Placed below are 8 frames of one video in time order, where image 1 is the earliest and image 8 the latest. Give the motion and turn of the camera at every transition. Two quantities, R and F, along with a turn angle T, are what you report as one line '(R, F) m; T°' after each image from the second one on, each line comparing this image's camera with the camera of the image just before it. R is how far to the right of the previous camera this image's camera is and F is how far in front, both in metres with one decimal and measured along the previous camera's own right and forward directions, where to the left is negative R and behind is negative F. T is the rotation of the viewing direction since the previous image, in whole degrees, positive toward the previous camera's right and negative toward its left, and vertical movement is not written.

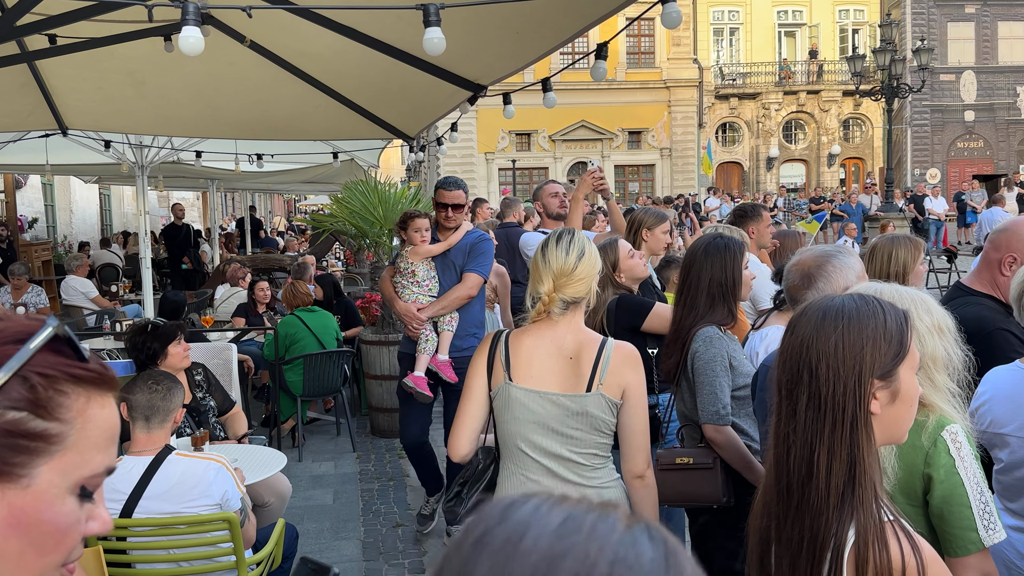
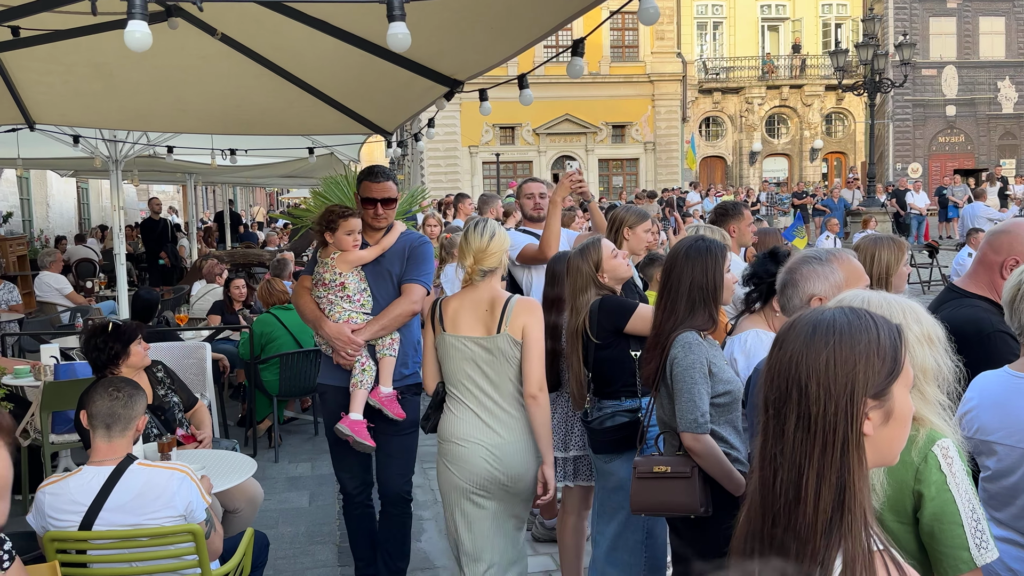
(0.0, +0.1) m; +1°
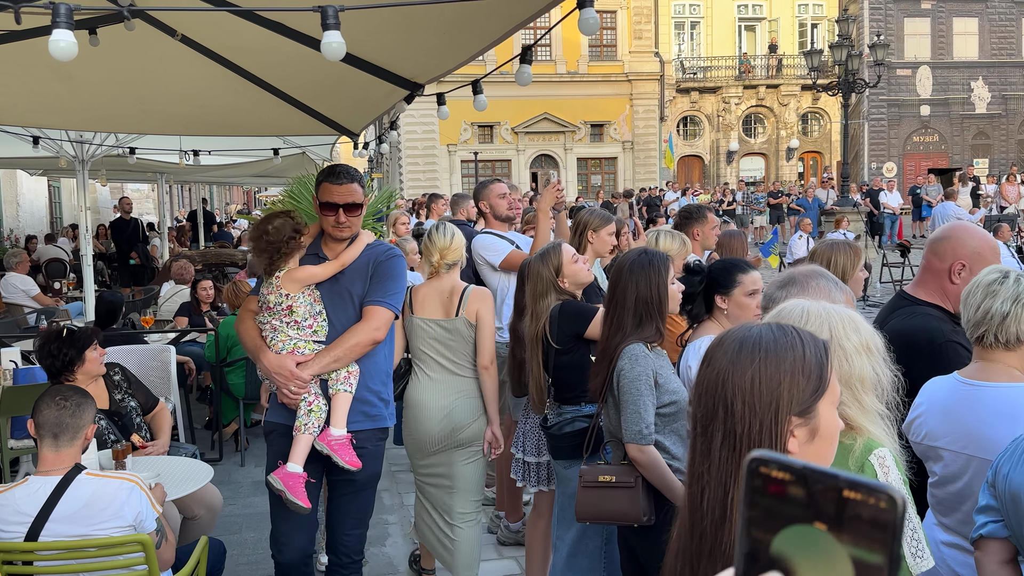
(+0.1, 0.0) m; +1°
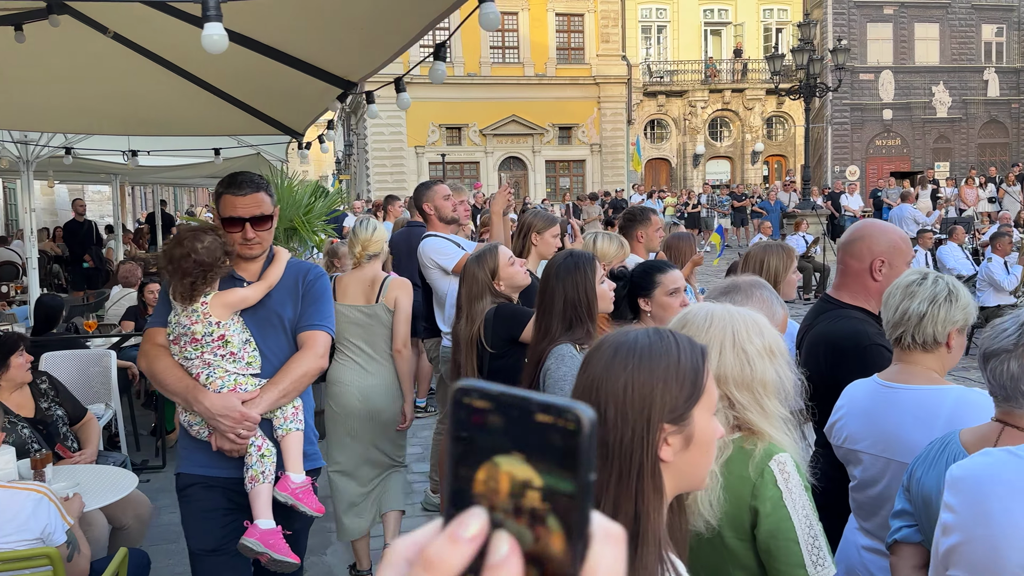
(+0.2, +0.1) m; +2°
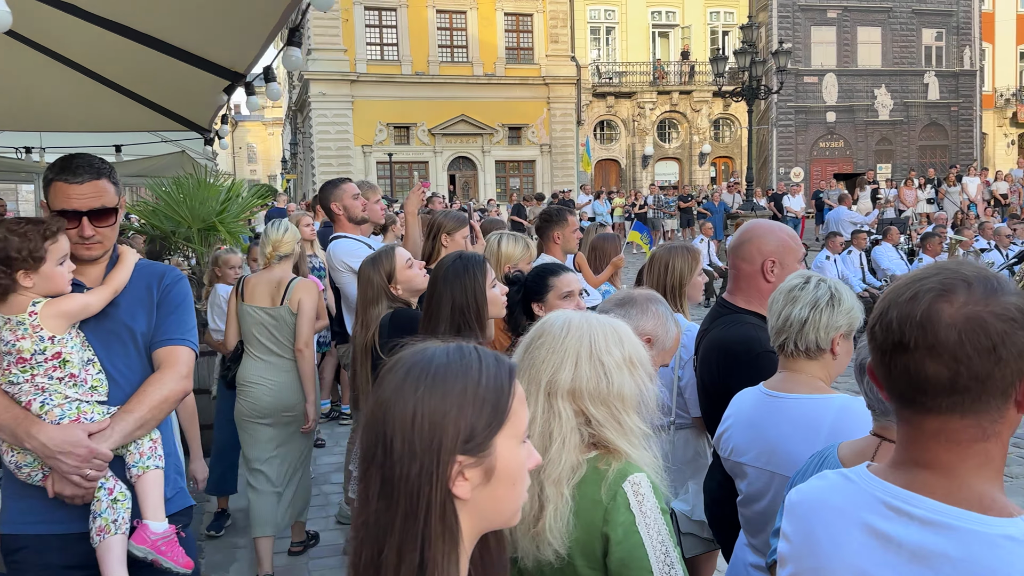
(+0.3, +0.2) m; +3°
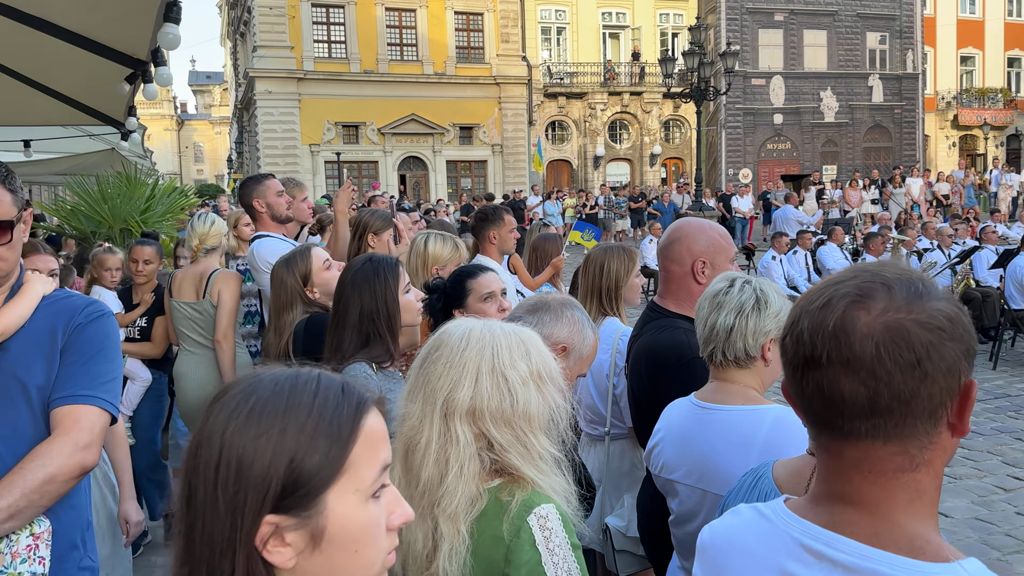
(+0.2, +0.3) m; +3°
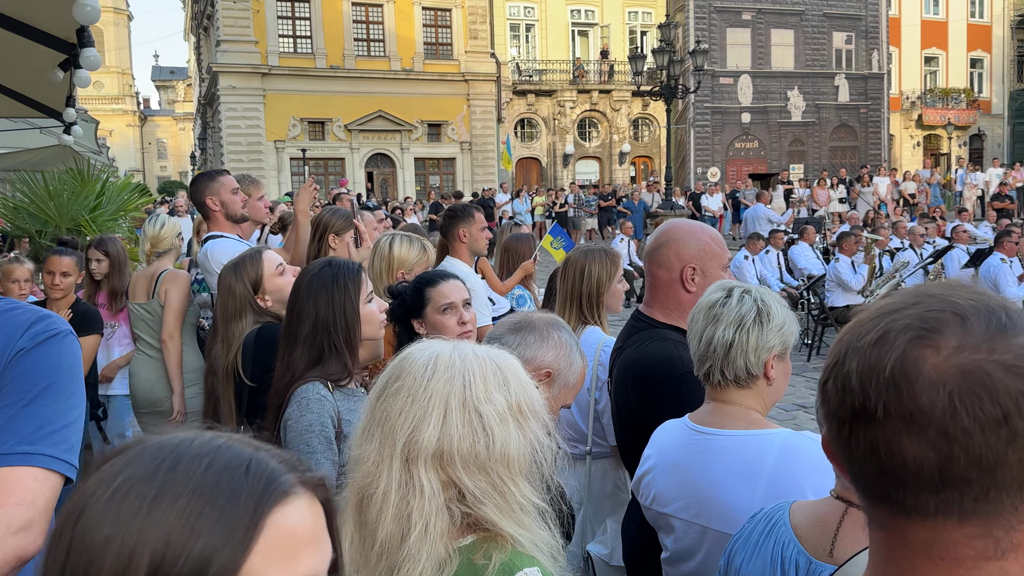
(0.0, +0.4) m; +2°
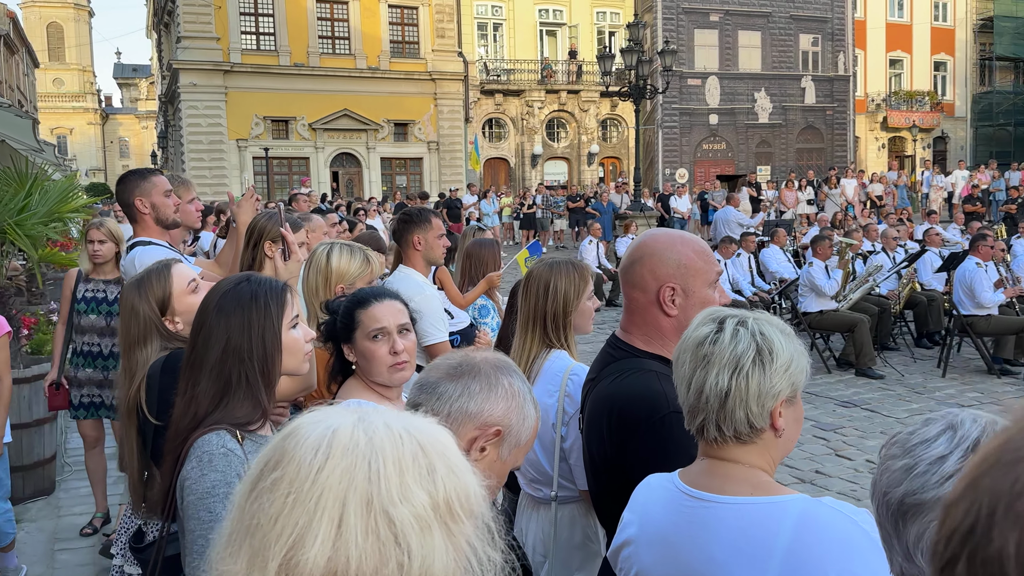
(+0.1, +0.5) m; +2°
